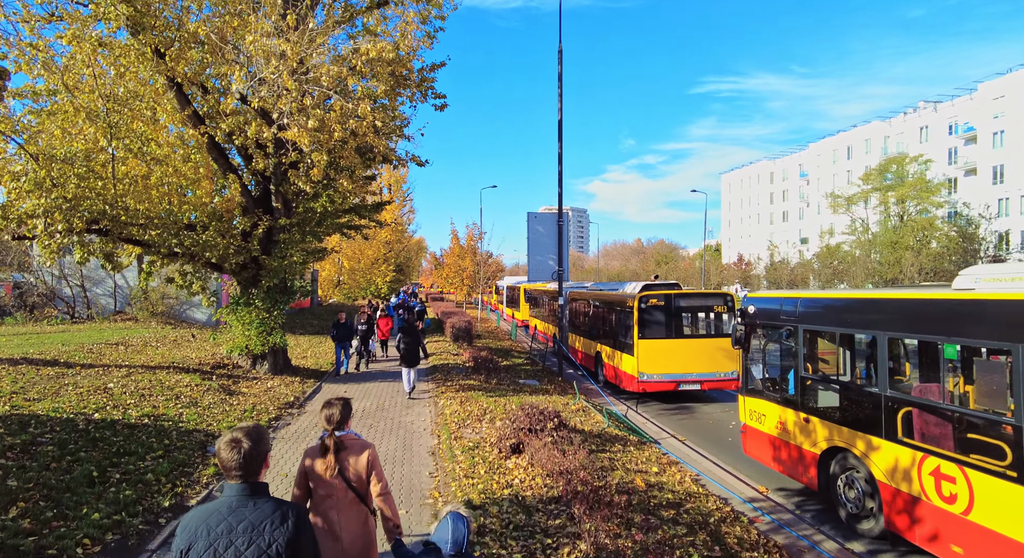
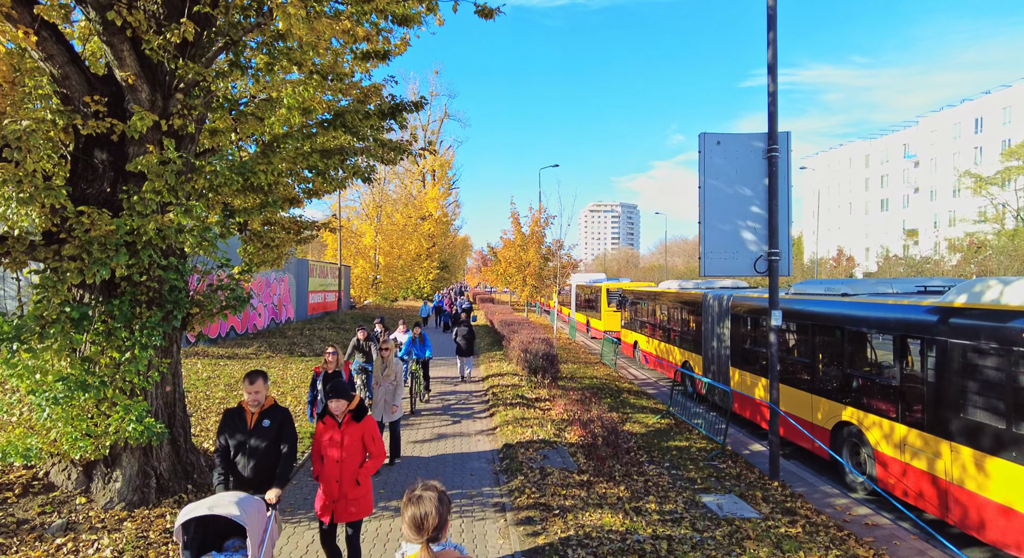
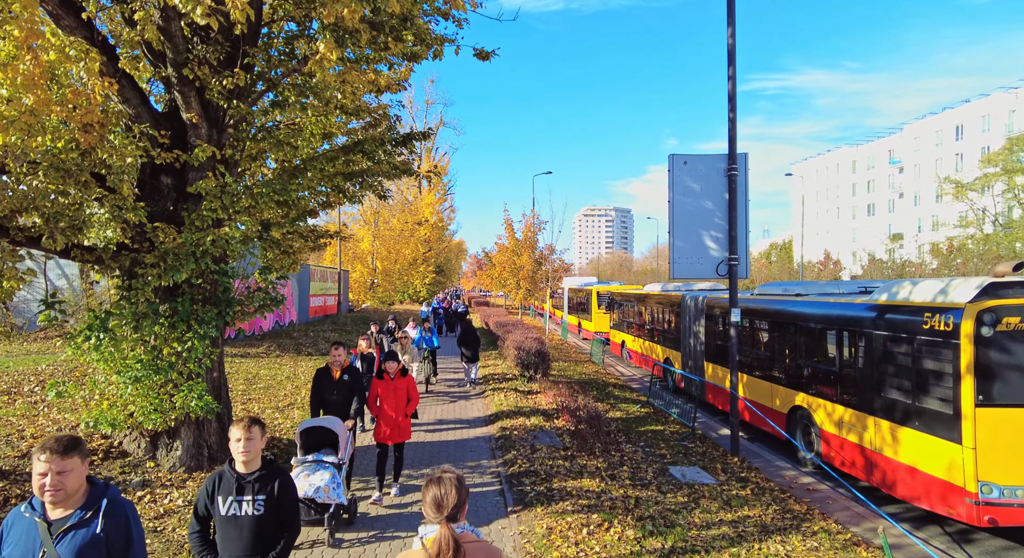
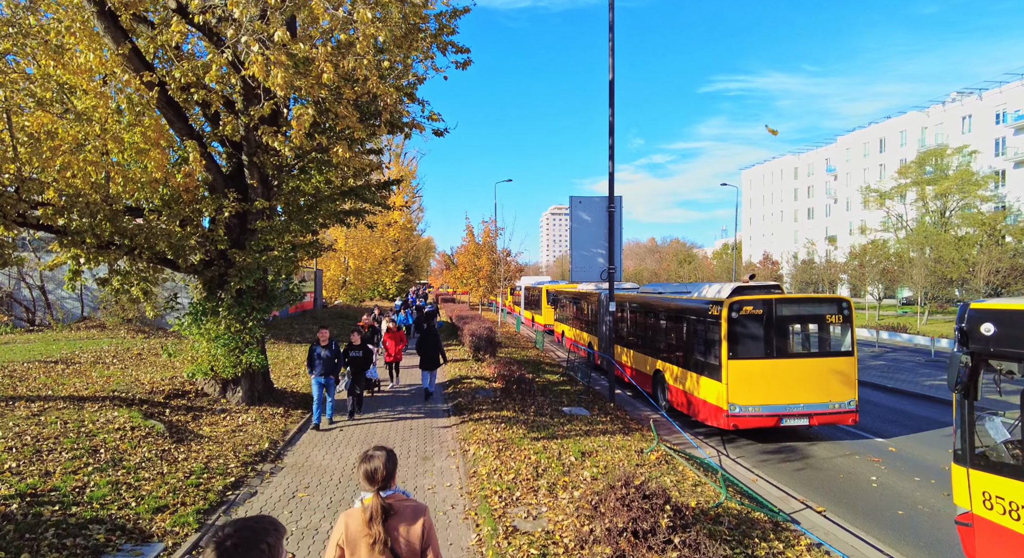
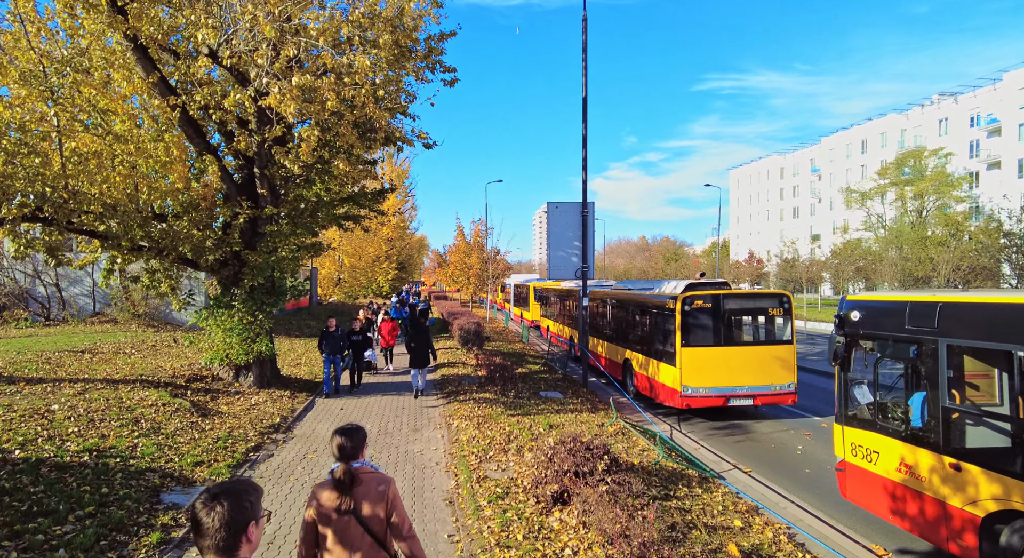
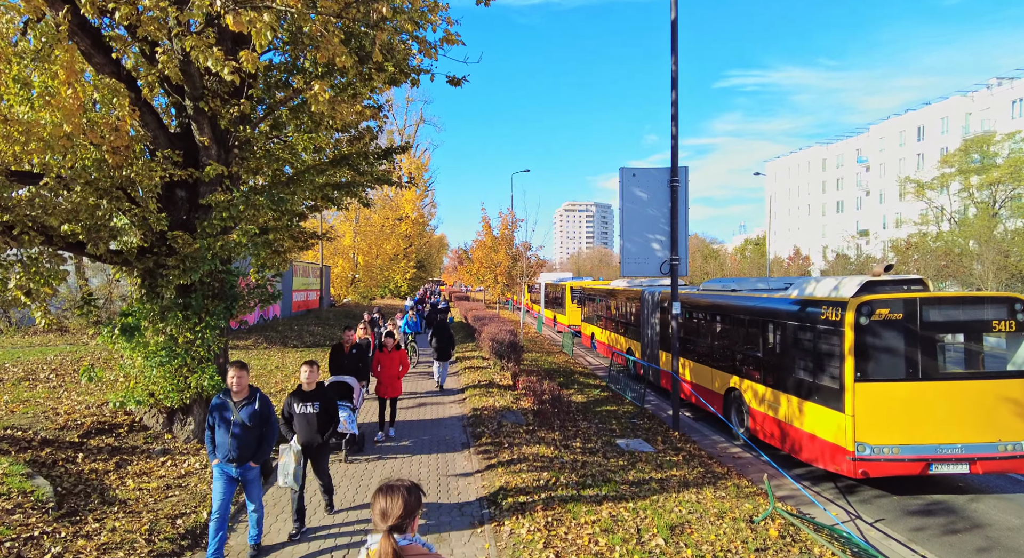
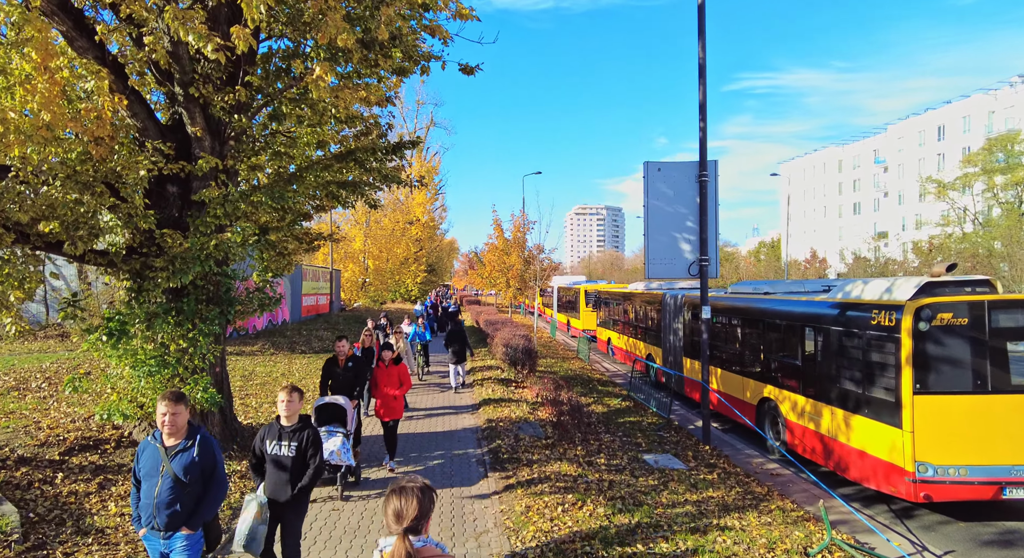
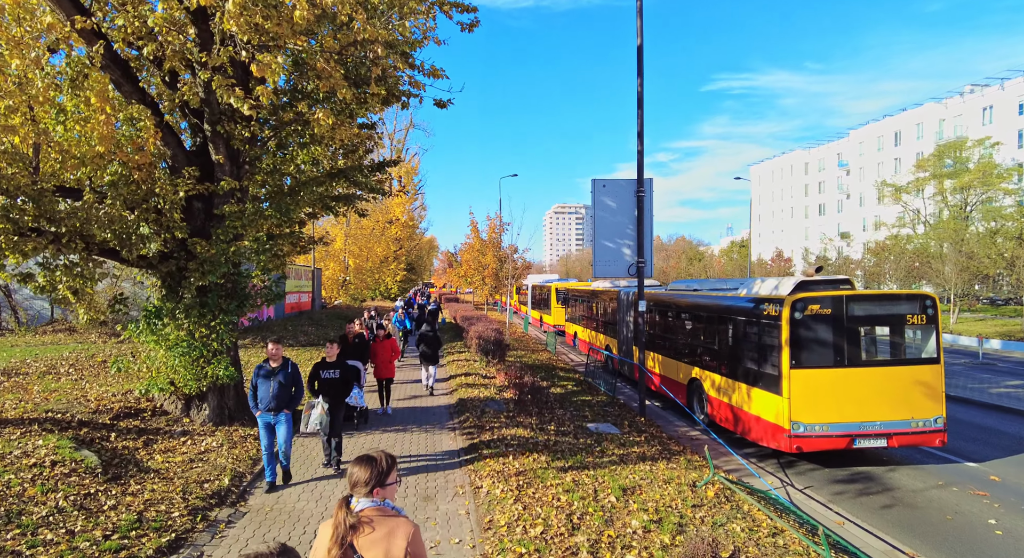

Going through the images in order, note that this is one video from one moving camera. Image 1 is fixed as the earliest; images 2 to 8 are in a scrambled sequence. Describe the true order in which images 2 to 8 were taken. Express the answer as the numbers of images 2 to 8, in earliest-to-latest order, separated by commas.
5, 4, 8, 6, 7, 3, 2
